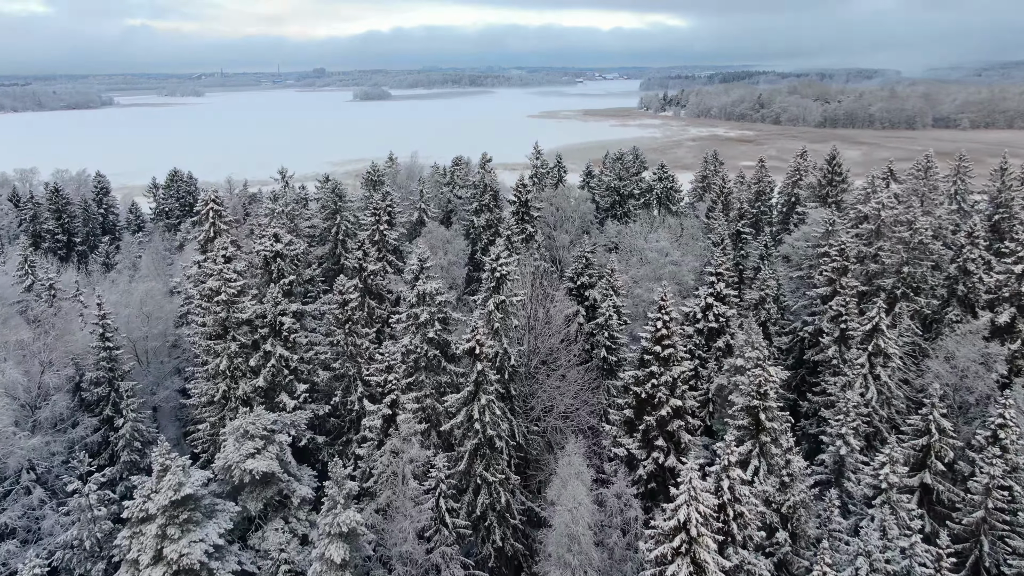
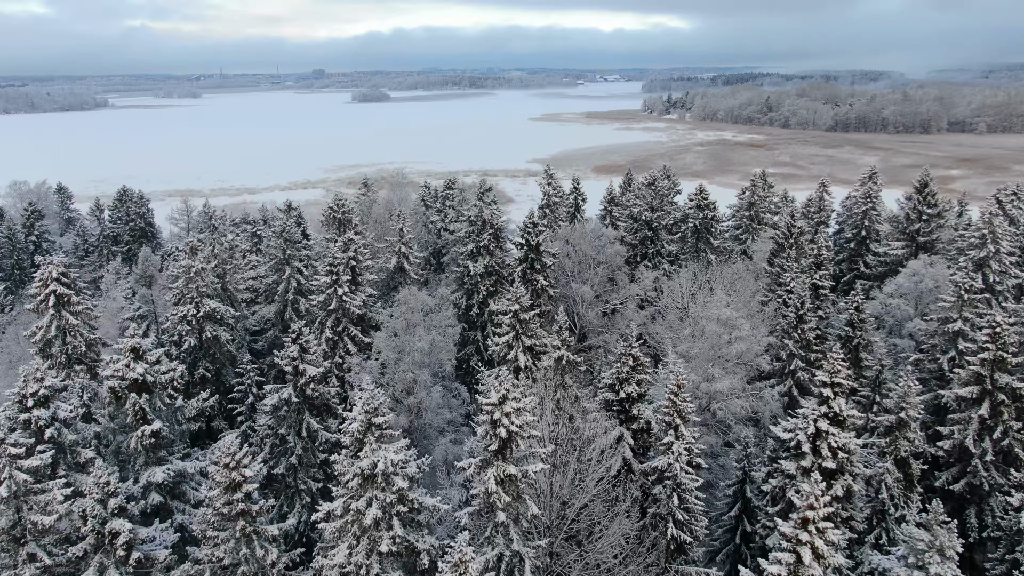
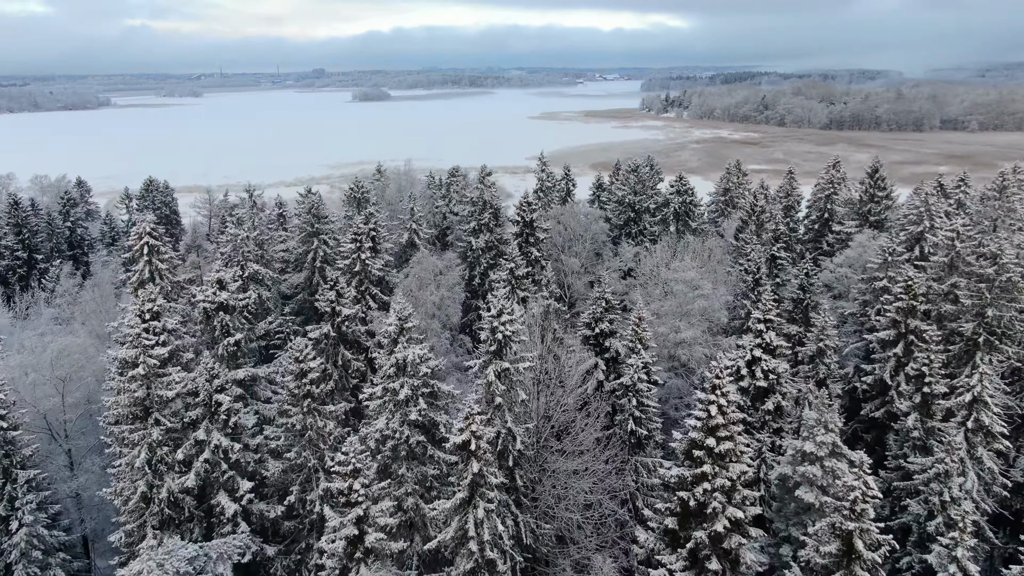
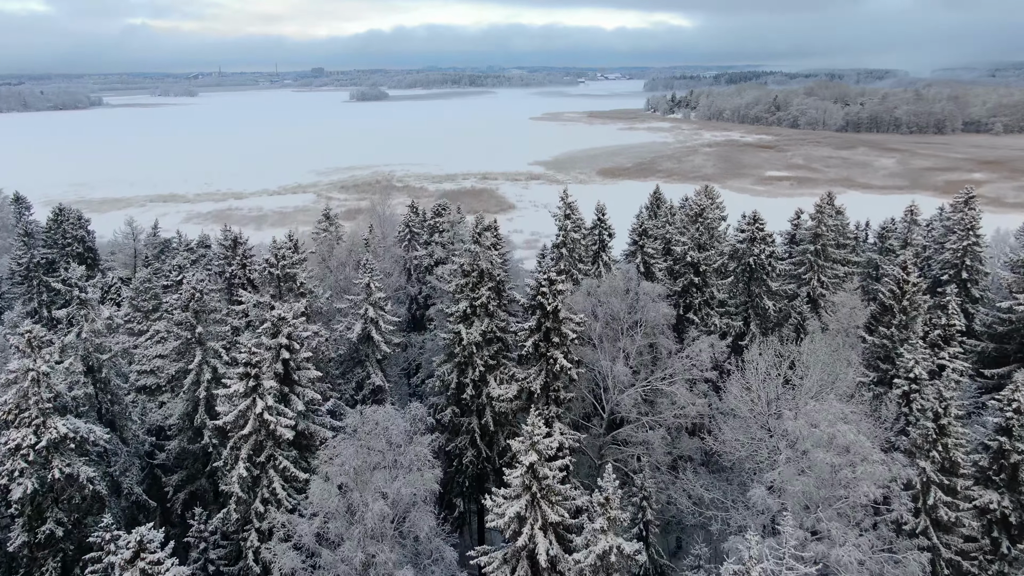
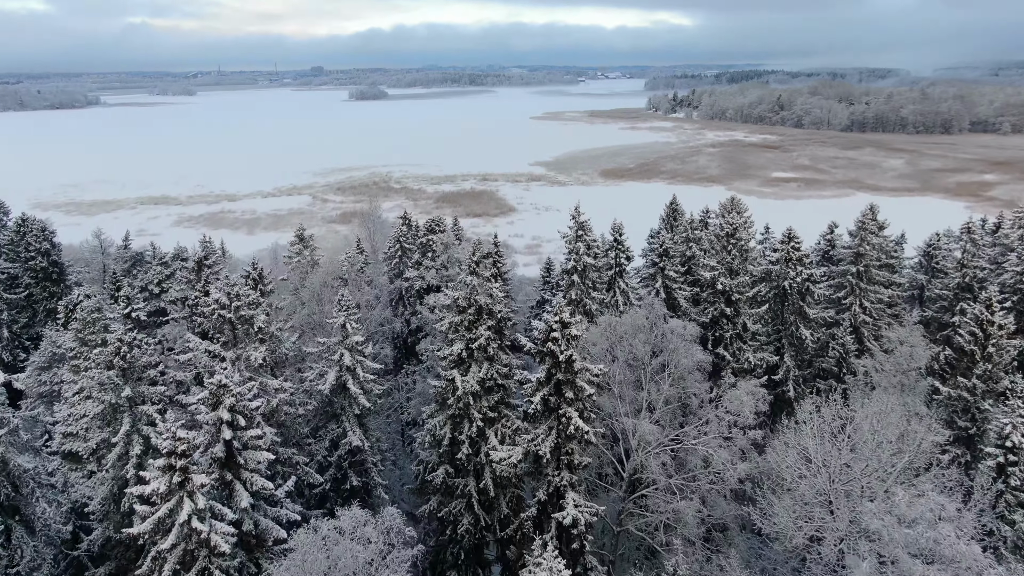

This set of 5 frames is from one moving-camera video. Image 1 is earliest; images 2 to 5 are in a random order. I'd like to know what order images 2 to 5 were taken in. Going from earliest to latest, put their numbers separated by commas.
3, 2, 4, 5
